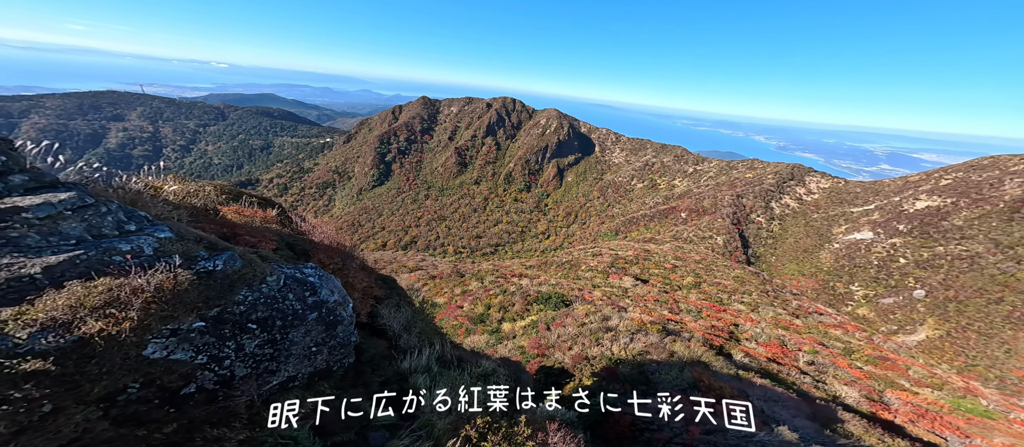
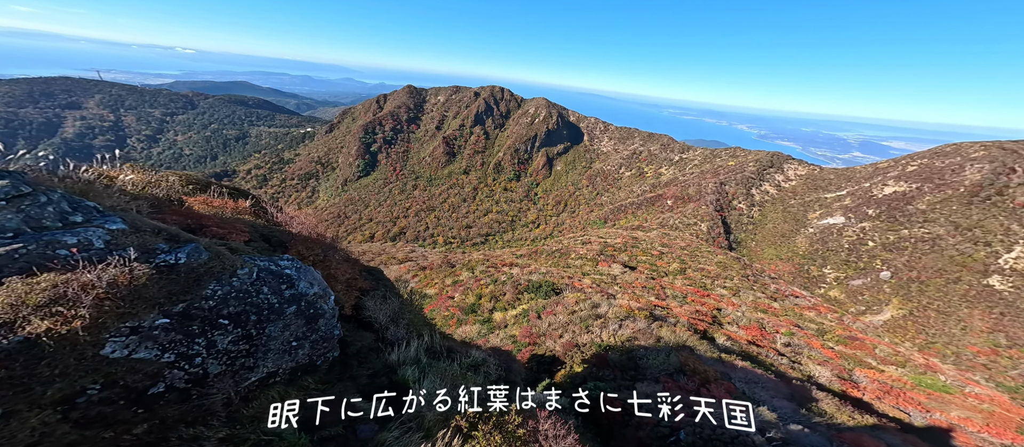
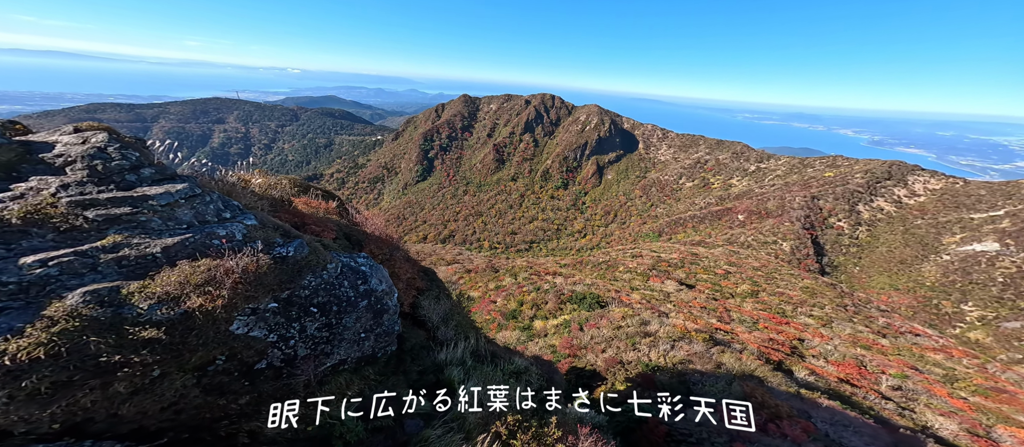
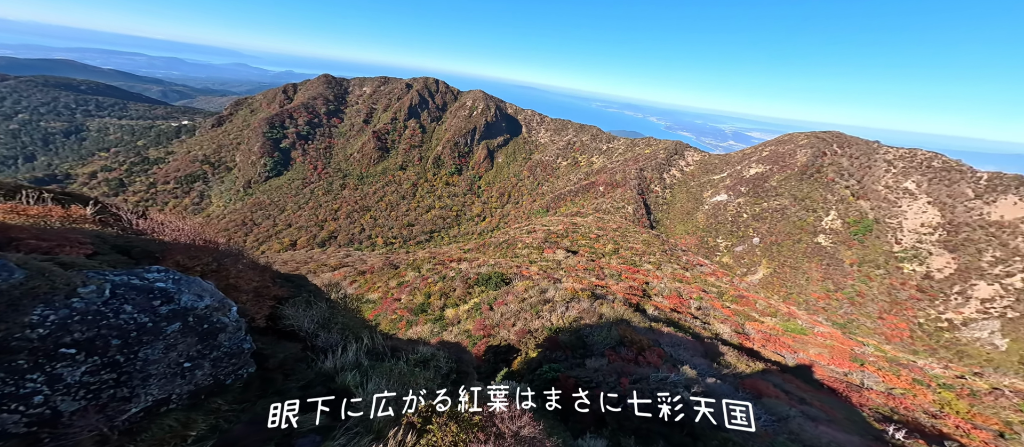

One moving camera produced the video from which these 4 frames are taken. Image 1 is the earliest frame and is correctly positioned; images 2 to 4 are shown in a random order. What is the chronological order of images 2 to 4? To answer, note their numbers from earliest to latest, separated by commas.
3, 2, 4
